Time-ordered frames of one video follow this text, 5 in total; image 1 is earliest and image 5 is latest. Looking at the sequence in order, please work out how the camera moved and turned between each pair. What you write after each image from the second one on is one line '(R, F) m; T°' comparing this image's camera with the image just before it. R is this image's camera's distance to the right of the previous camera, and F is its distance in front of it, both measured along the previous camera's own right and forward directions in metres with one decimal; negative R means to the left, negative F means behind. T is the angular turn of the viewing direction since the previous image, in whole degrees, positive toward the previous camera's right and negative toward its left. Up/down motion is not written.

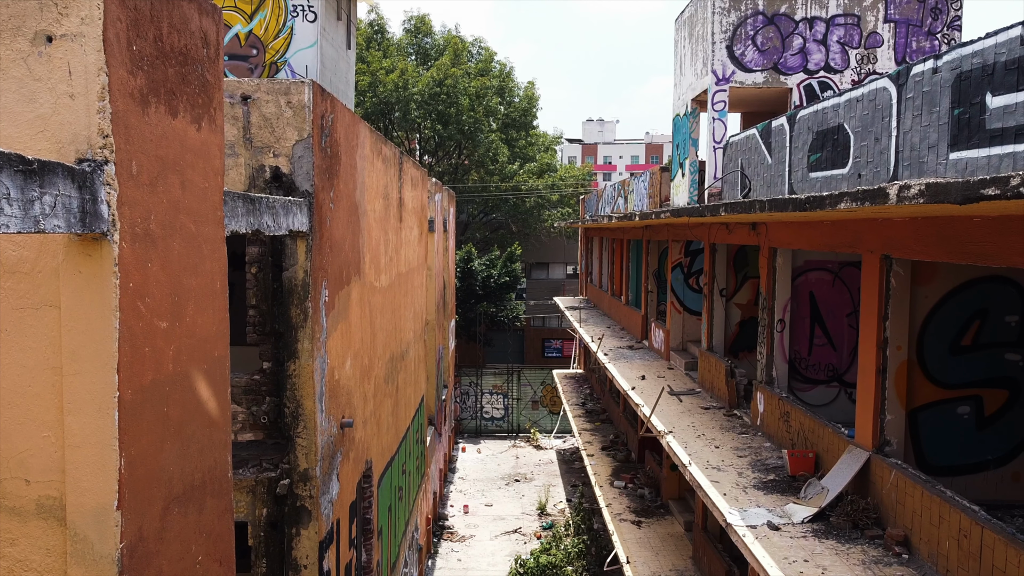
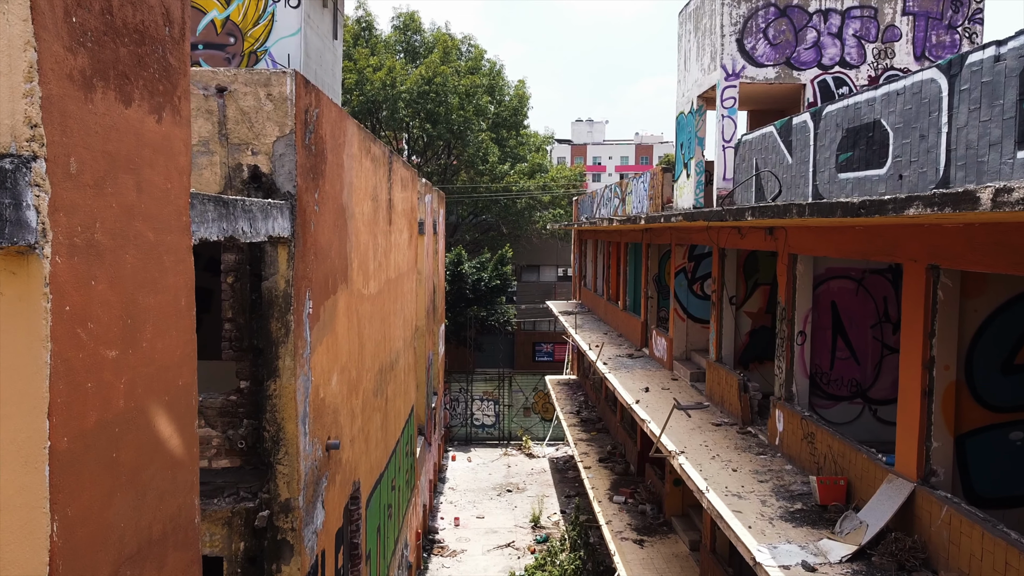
(-0.1, +0.5) m; +1°
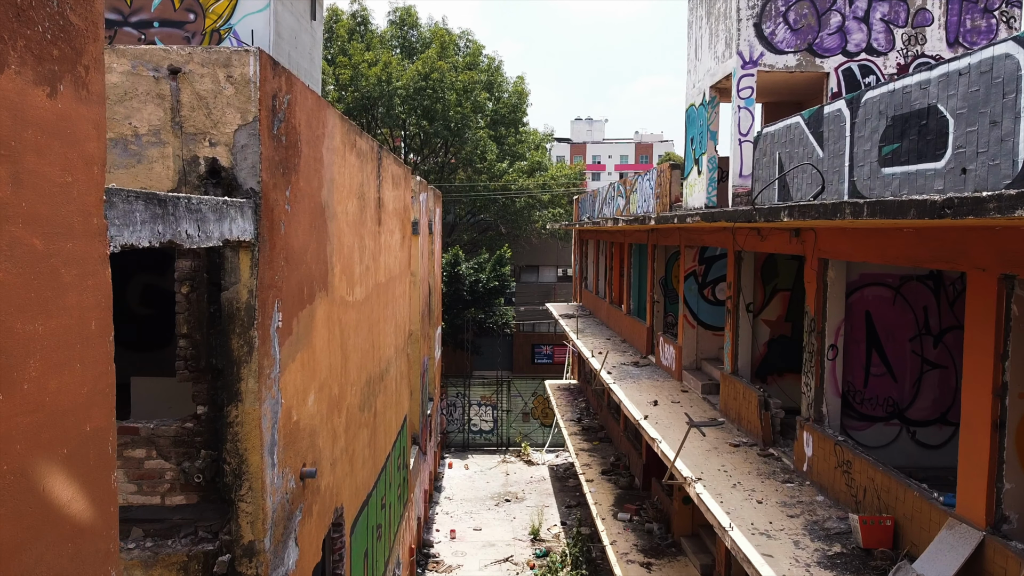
(0.0, +0.7) m; 0°
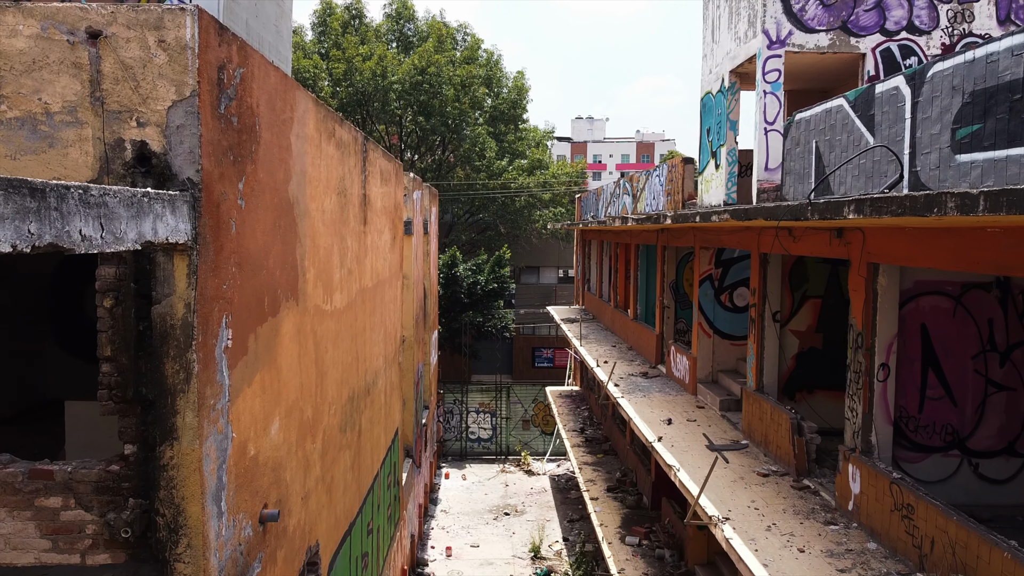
(0.0, +0.8) m; 0°
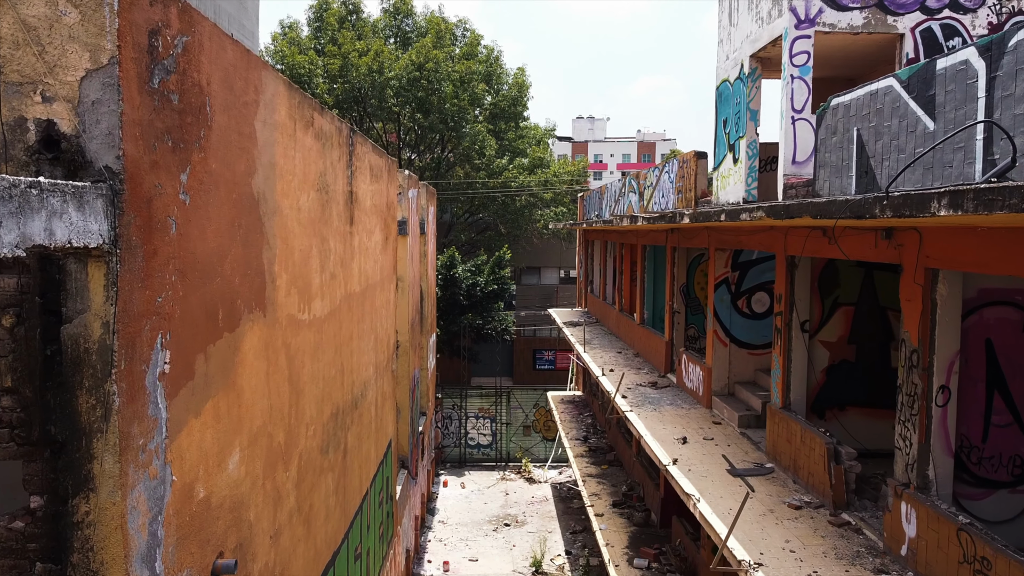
(0.0, +0.7) m; 0°
